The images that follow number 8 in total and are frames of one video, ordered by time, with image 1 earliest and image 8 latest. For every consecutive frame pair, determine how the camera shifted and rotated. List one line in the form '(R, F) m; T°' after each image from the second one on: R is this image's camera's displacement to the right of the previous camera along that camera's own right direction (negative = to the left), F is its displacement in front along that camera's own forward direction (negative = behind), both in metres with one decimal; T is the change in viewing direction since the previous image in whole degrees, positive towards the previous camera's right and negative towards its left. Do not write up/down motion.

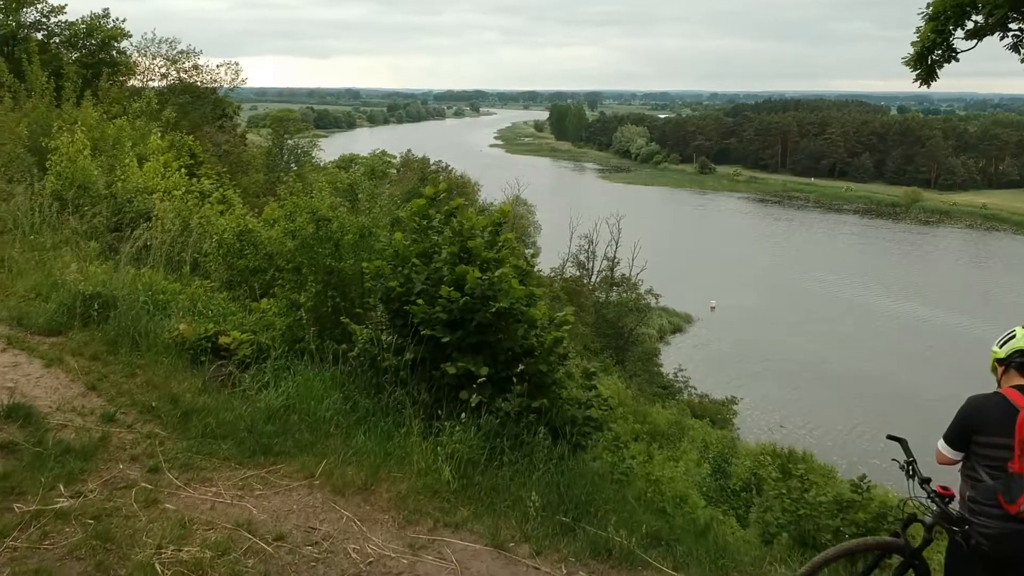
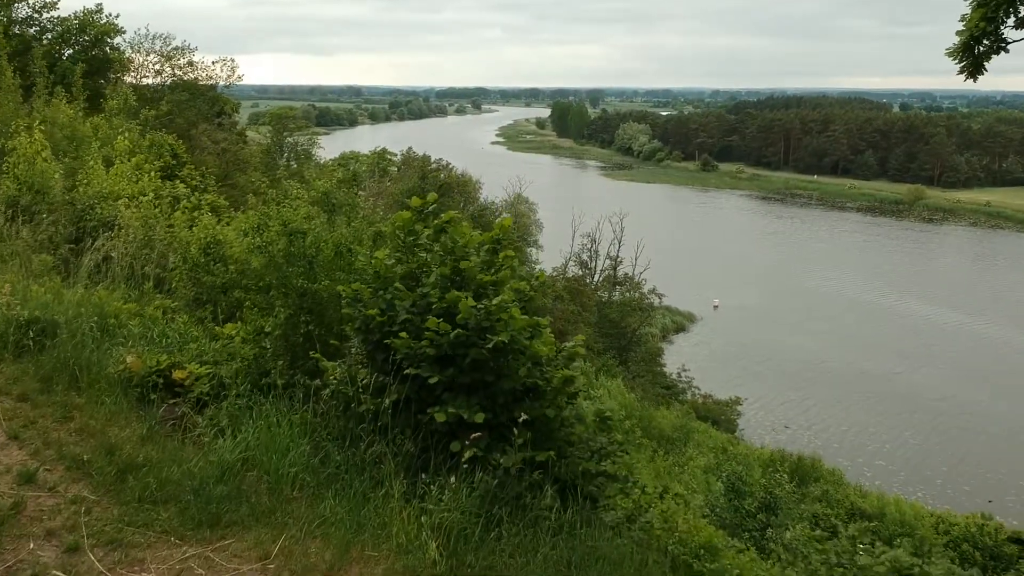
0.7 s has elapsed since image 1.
(0.0, +0.4) m; 0°
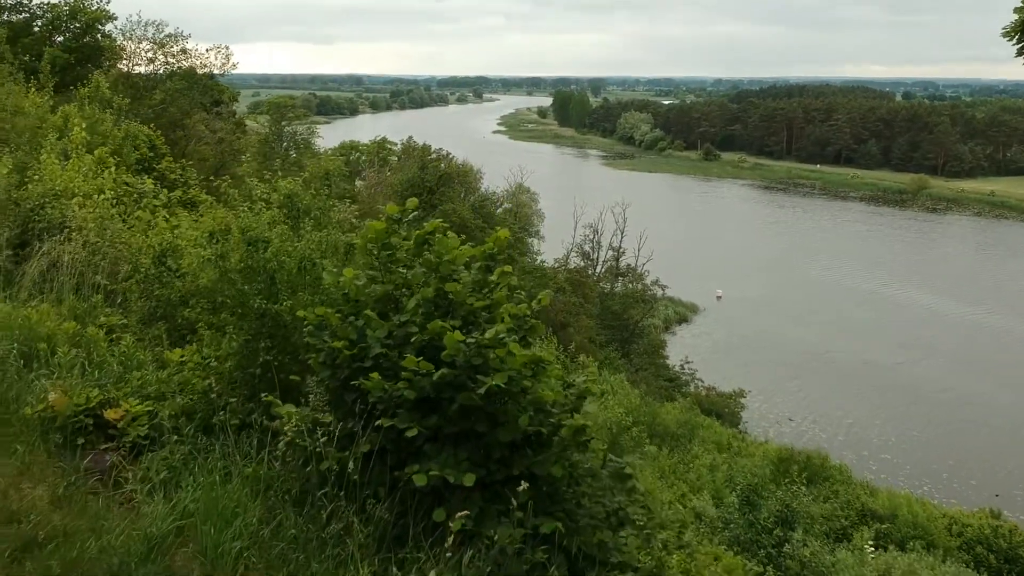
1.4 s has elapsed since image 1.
(0.0, +0.4) m; 0°
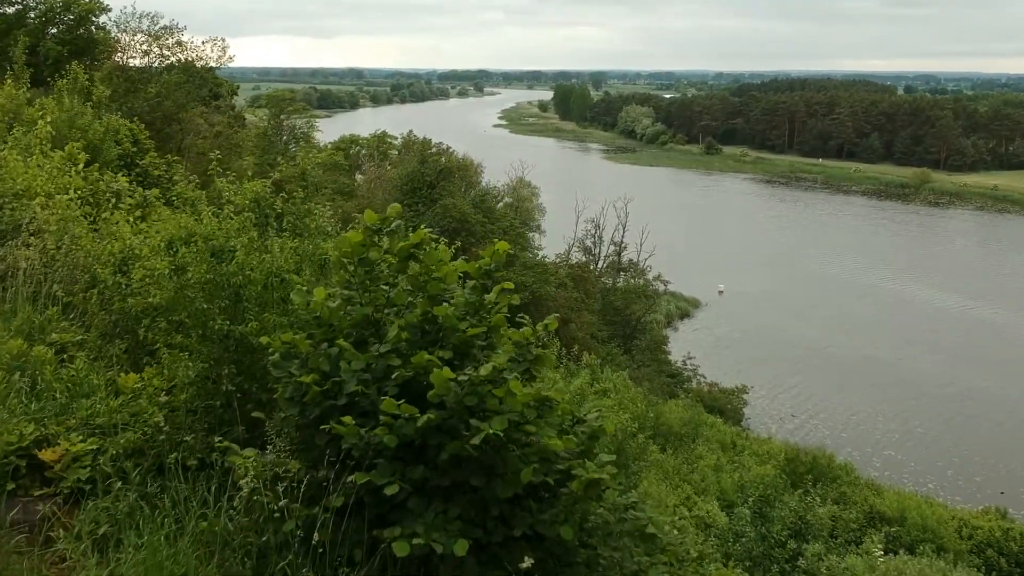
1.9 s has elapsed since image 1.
(0.0, +0.3) m; 0°
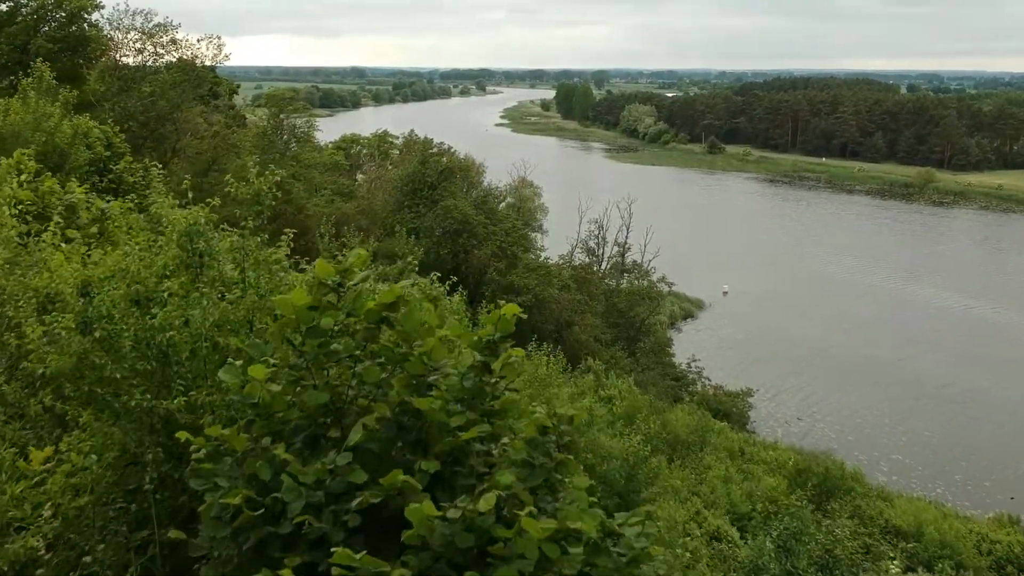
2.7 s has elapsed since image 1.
(0.0, +0.4) m; 0°
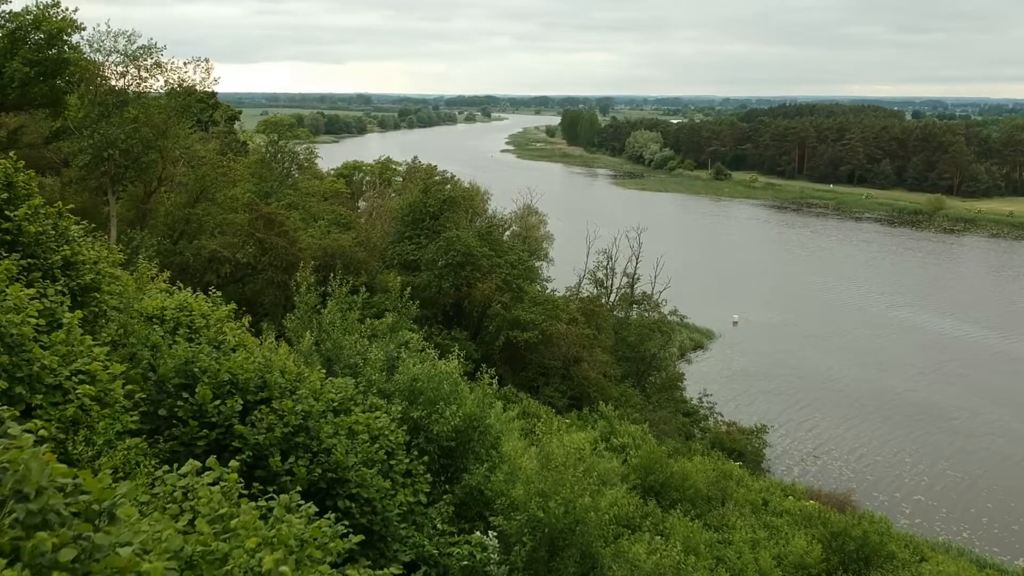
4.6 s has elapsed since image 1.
(0.0, +1.1) m; 0°
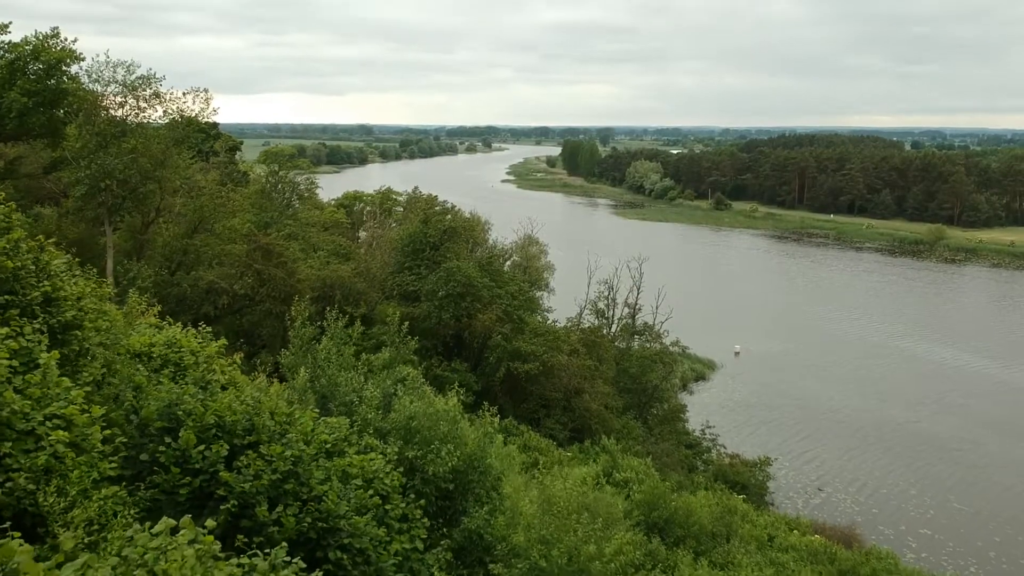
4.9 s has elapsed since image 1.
(0.0, +0.2) m; 0°
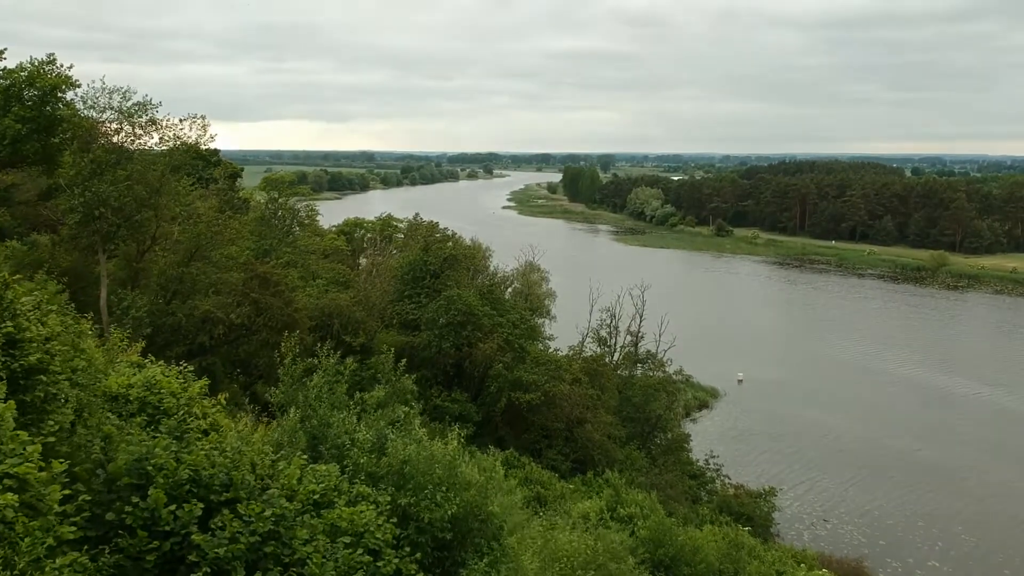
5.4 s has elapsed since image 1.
(0.0, +0.3) m; 0°
